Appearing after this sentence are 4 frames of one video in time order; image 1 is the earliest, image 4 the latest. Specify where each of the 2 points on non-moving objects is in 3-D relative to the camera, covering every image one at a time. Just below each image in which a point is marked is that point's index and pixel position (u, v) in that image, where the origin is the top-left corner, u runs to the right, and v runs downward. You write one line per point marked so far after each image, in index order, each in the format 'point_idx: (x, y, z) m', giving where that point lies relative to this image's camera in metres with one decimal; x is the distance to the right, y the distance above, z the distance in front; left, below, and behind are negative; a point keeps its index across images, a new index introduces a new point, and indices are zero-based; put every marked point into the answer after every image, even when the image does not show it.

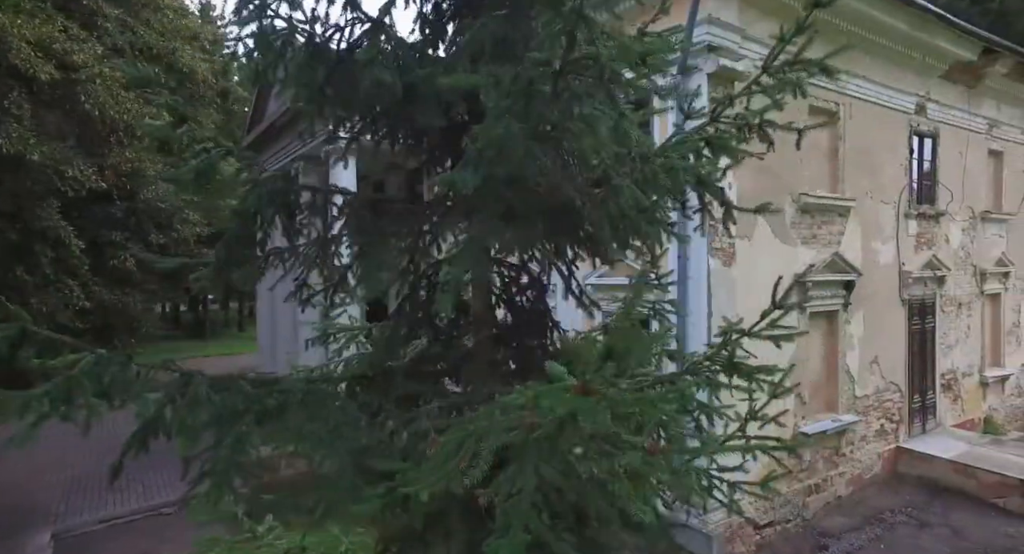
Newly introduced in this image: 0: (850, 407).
0: (+4.7, -1.8, +8.5) m
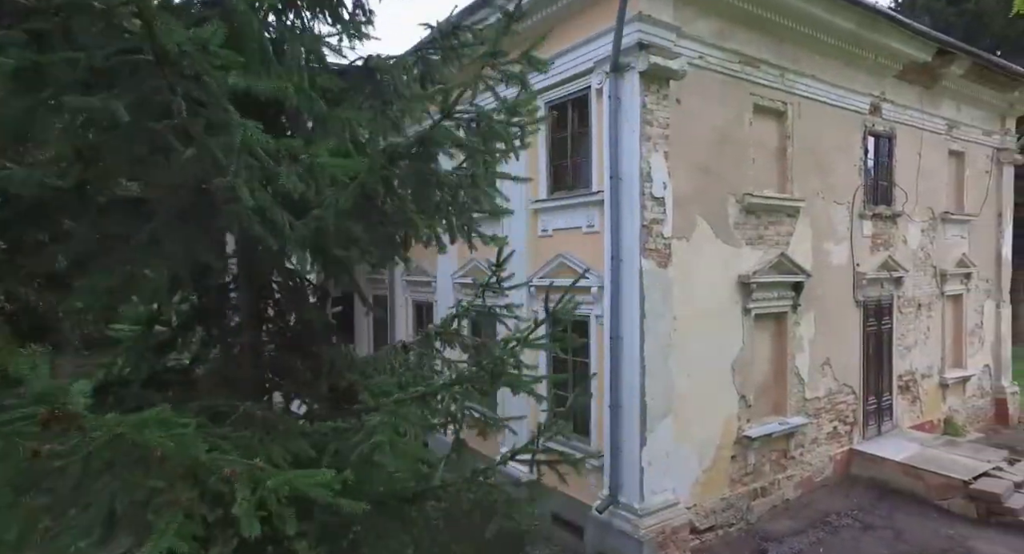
0: (+3.9, -1.8, +8.5) m
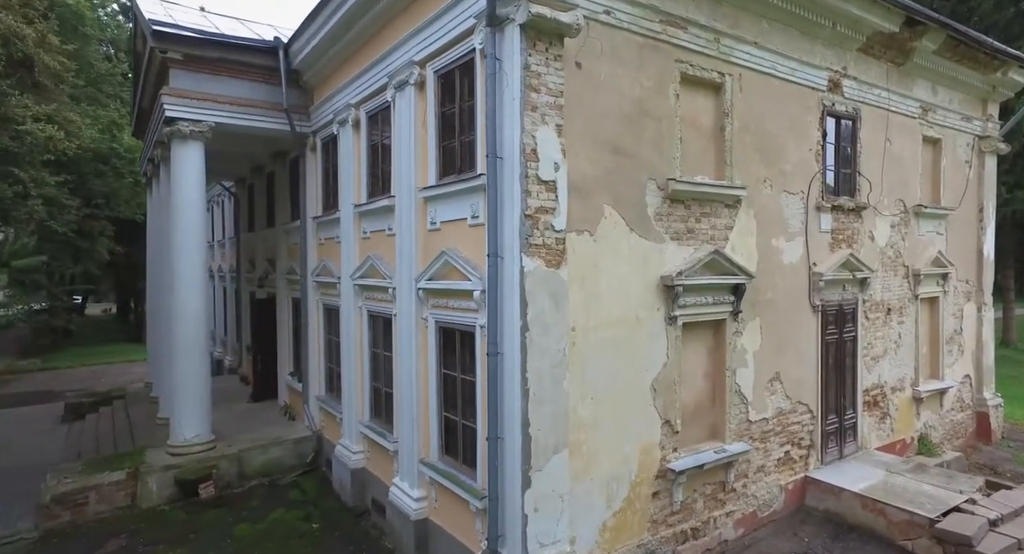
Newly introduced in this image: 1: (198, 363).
0: (+2.7, -1.8, +7.2) m
1: (-4.6, -1.3, +9.1) m
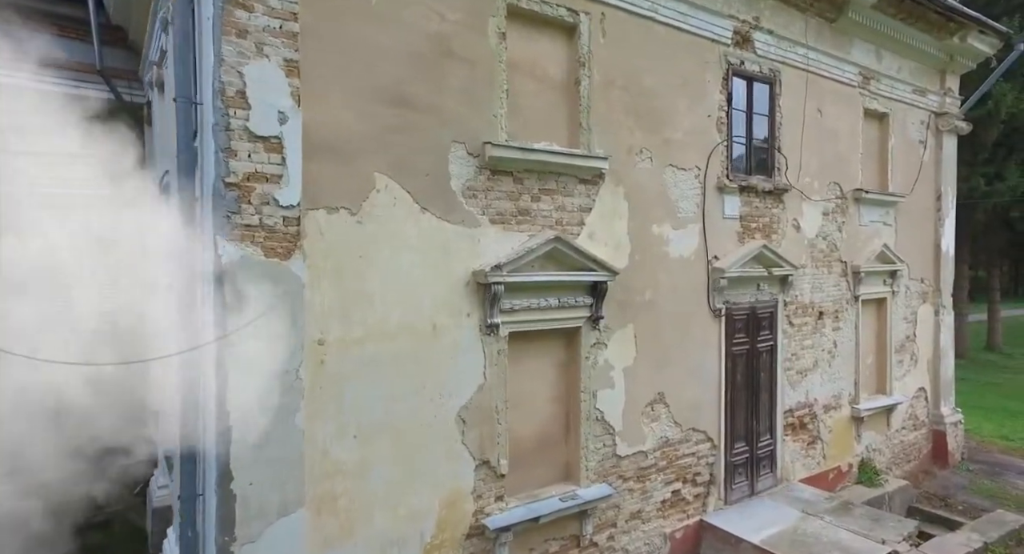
0: (+0.9, -1.8, +5.7) m
1: (-6.5, -1.3, +7.6) m
